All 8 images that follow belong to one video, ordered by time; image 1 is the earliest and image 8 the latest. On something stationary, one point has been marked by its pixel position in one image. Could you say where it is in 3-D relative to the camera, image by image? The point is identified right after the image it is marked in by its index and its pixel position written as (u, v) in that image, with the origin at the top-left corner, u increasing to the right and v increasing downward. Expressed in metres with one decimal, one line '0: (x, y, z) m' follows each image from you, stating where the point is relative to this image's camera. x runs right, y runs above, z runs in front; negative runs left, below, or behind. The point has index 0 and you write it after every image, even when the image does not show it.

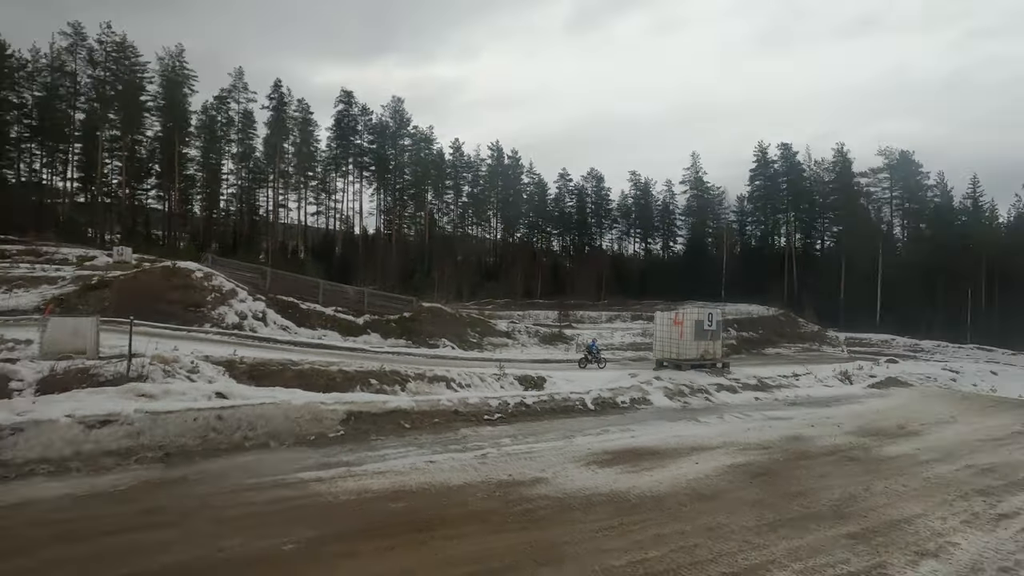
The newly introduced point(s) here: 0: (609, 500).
0: (+1.0, -2.1, +5.4) m
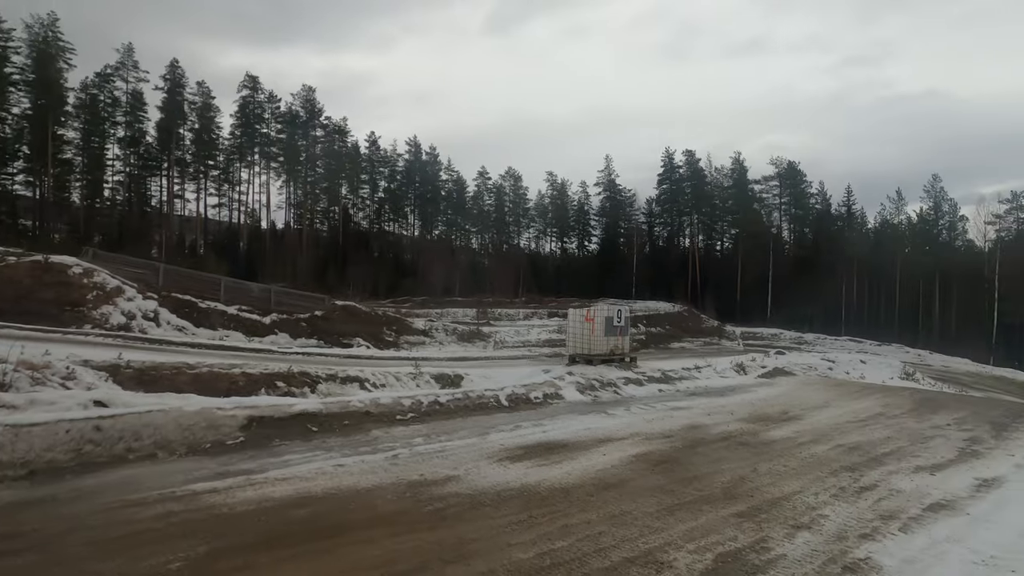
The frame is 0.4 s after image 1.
0: (+0.1, -2.1, +5.5) m
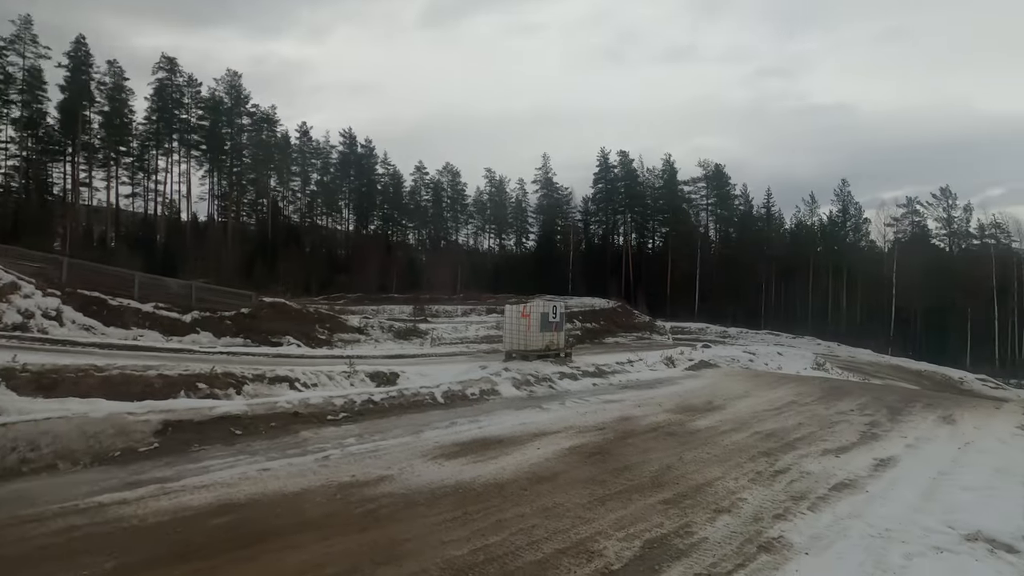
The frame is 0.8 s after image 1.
0: (-0.6, -2.0, +5.5) m
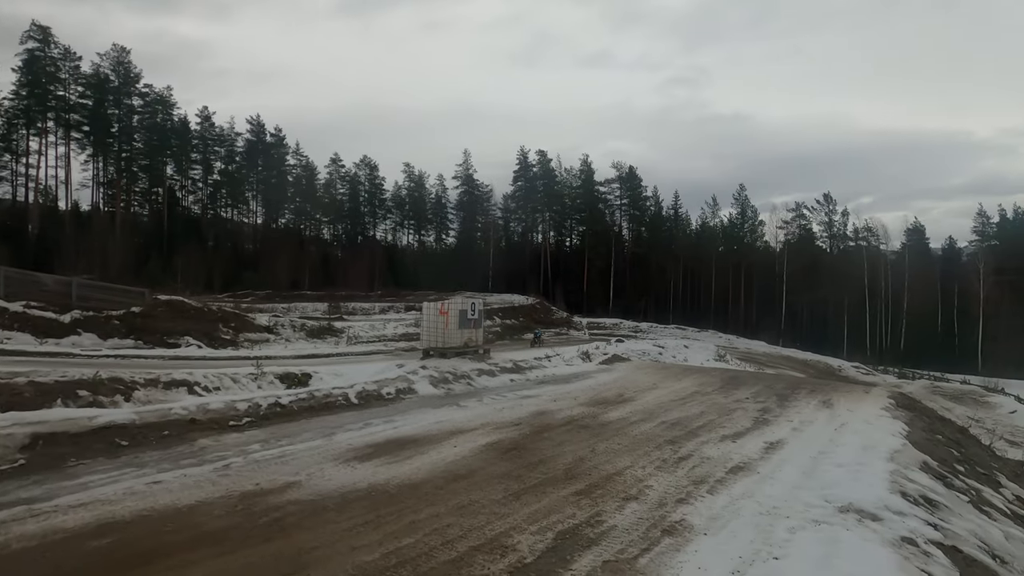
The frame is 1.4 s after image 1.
0: (-1.4, -2.0, +5.4) m
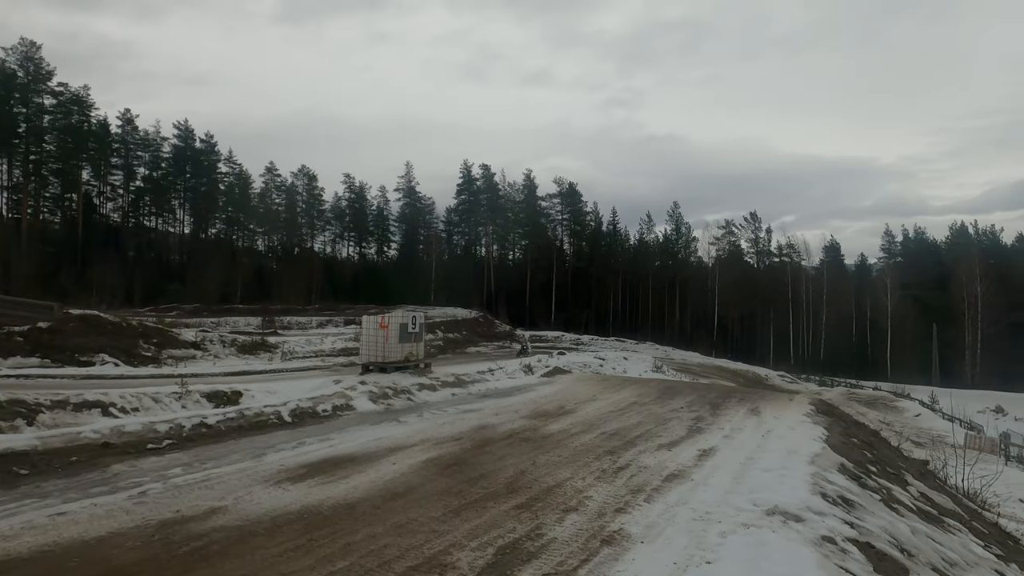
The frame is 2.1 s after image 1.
0: (-2.0, -2.1, +5.1) m
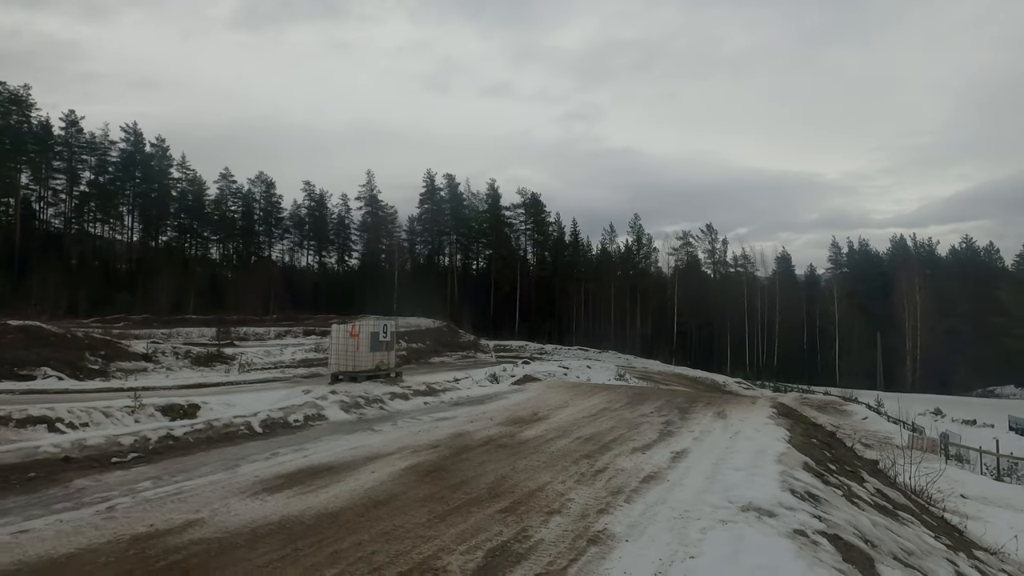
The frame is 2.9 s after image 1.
0: (-2.1, -2.2, +5.0) m
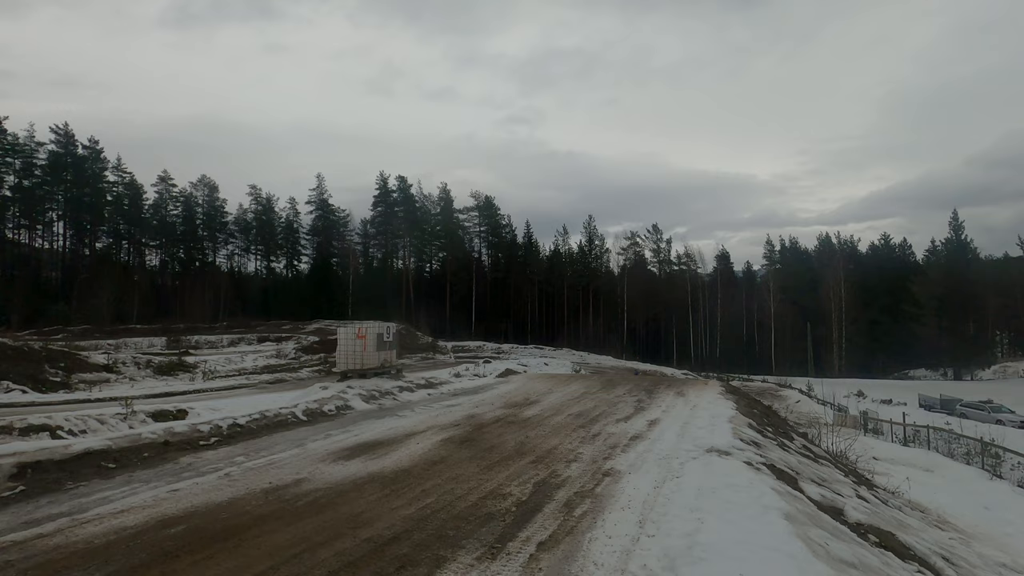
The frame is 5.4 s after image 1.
0: (-1.7, -2.3, +6.6) m
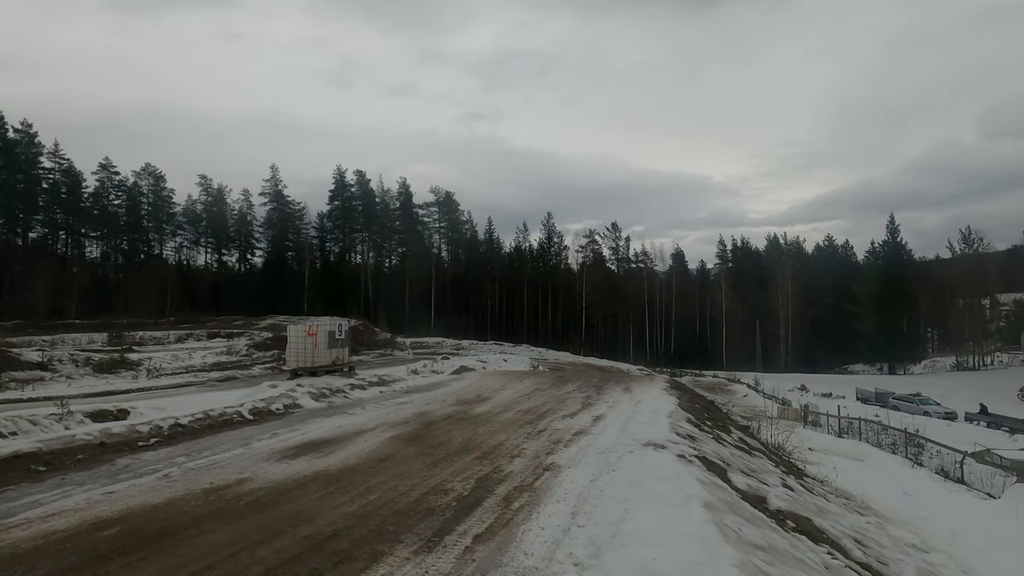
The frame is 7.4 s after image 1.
0: (-2.4, -2.3, +6.7) m
